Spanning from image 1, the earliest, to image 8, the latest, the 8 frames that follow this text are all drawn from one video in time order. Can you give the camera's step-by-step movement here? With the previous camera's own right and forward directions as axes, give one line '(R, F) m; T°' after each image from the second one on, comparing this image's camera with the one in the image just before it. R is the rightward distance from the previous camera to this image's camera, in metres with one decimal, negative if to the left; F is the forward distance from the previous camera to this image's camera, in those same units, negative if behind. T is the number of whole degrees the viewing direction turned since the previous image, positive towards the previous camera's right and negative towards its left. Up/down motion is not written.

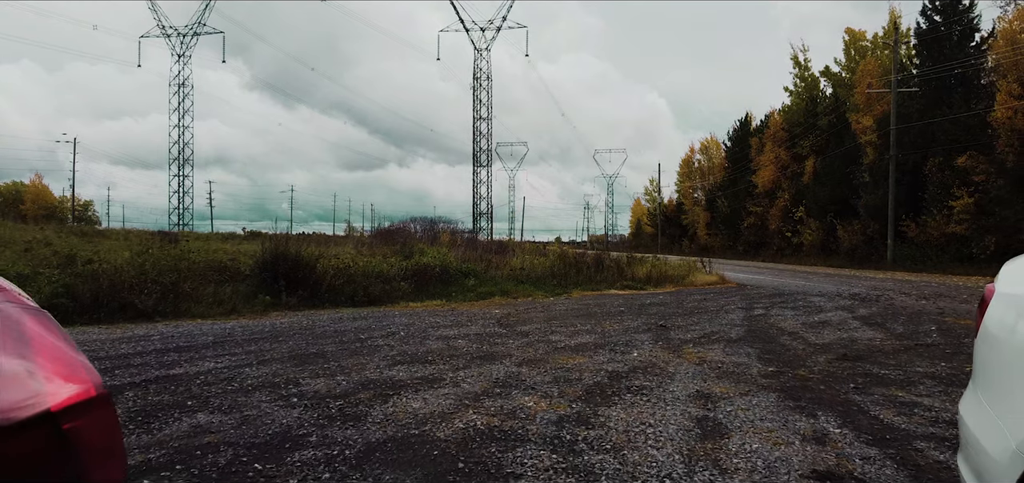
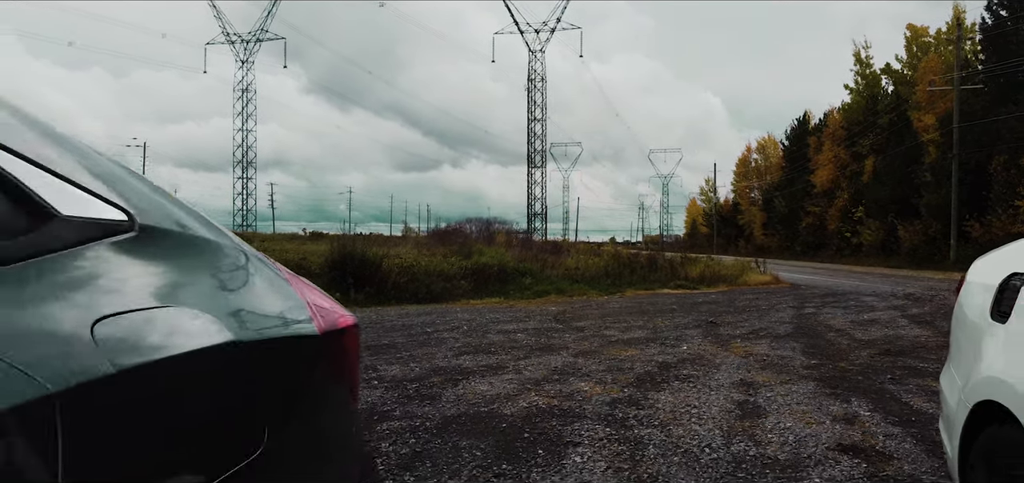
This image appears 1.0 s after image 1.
(0.0, -0.7) m; -4°
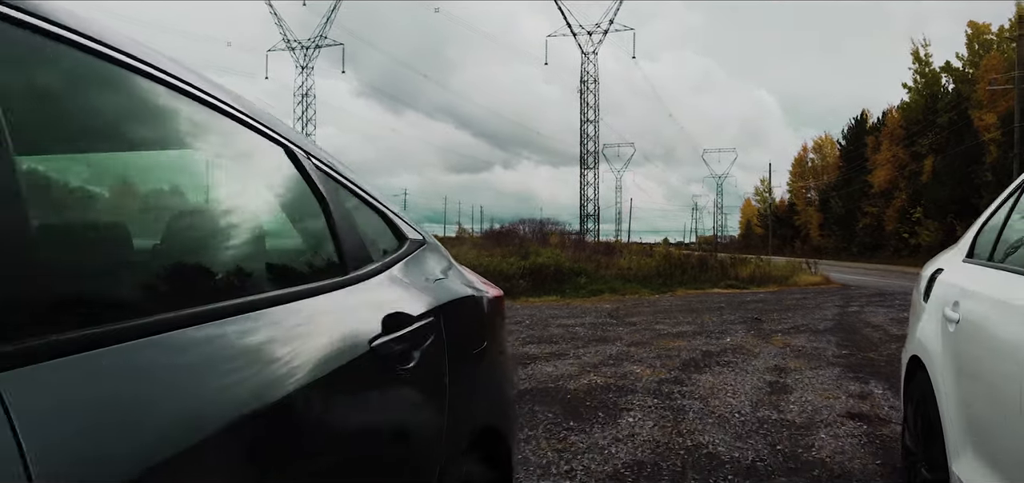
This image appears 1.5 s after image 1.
(-0.1, -1.1) m; -4°
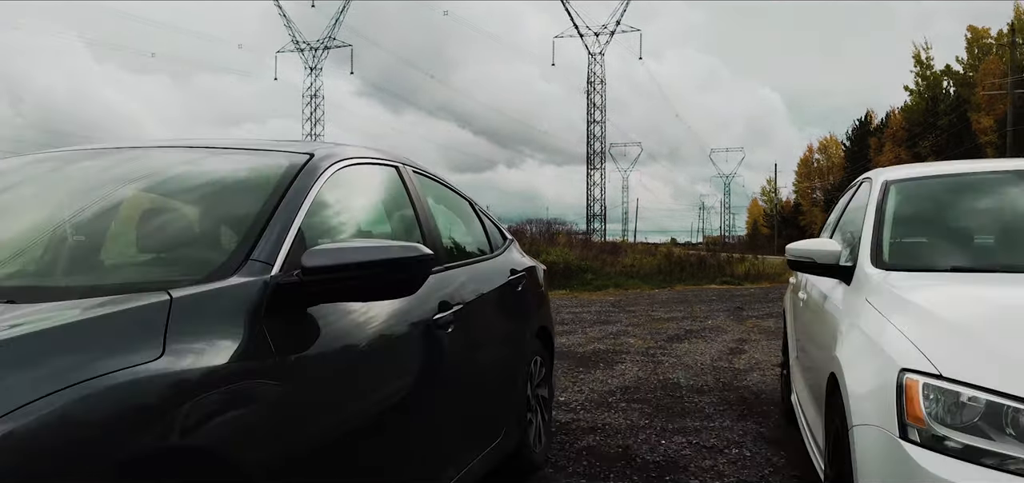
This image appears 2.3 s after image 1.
(-0.2, -2.2) m; -1°
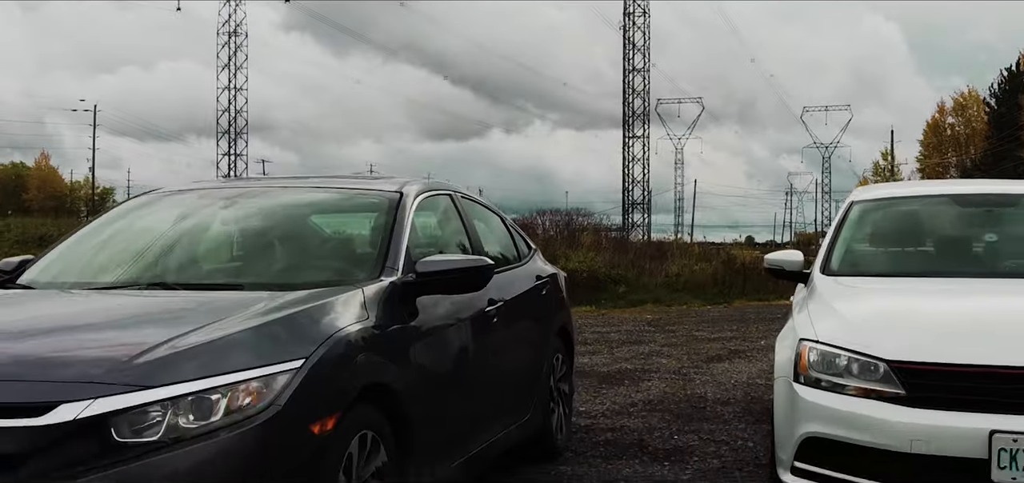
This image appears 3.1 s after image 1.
(+0.1, -0.5) m; -4°
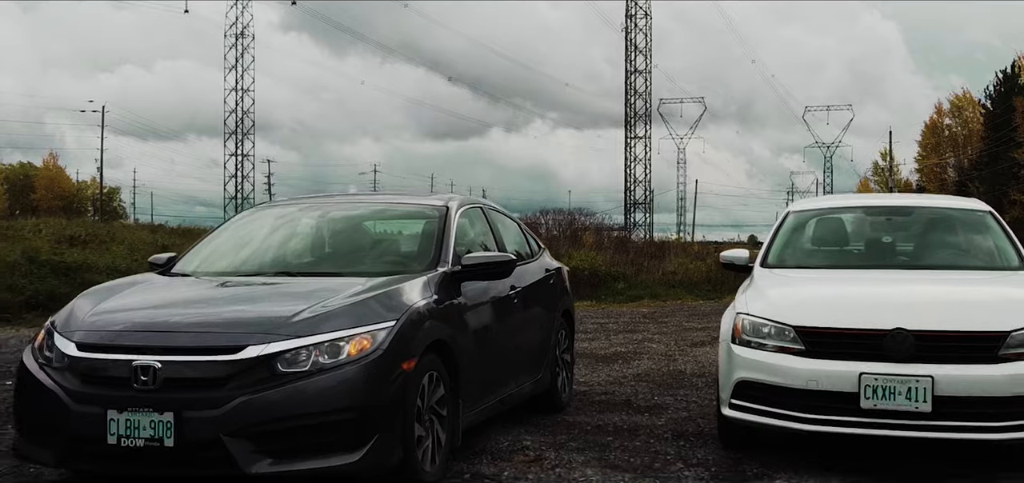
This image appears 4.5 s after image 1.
(-0.1, -1.2) m; 0°
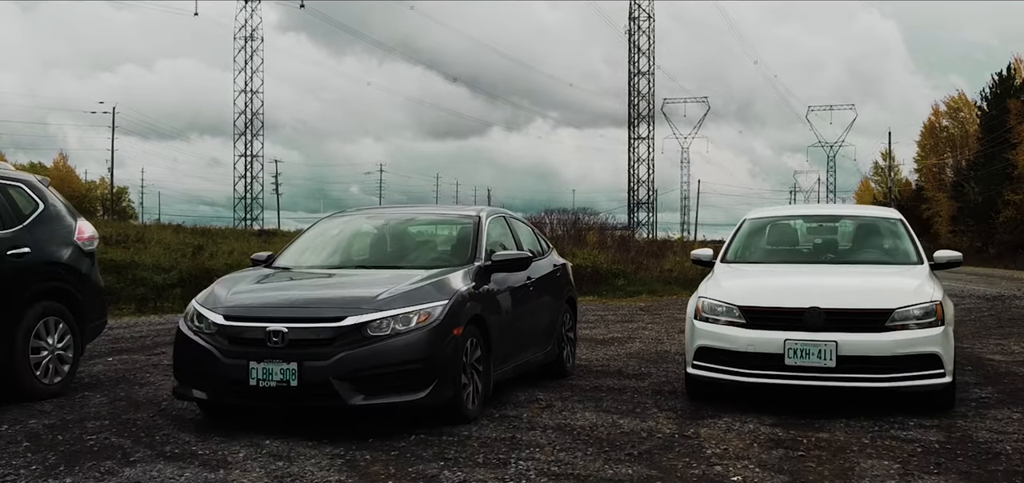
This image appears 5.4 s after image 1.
(-0.1, -1.5) m; 0°
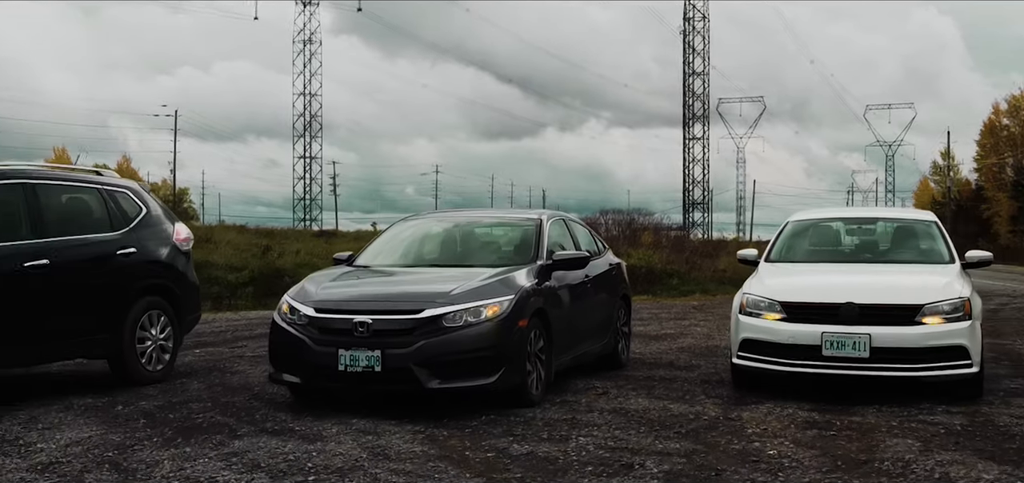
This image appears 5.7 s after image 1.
(-0.1, -0.6) m; -4°
